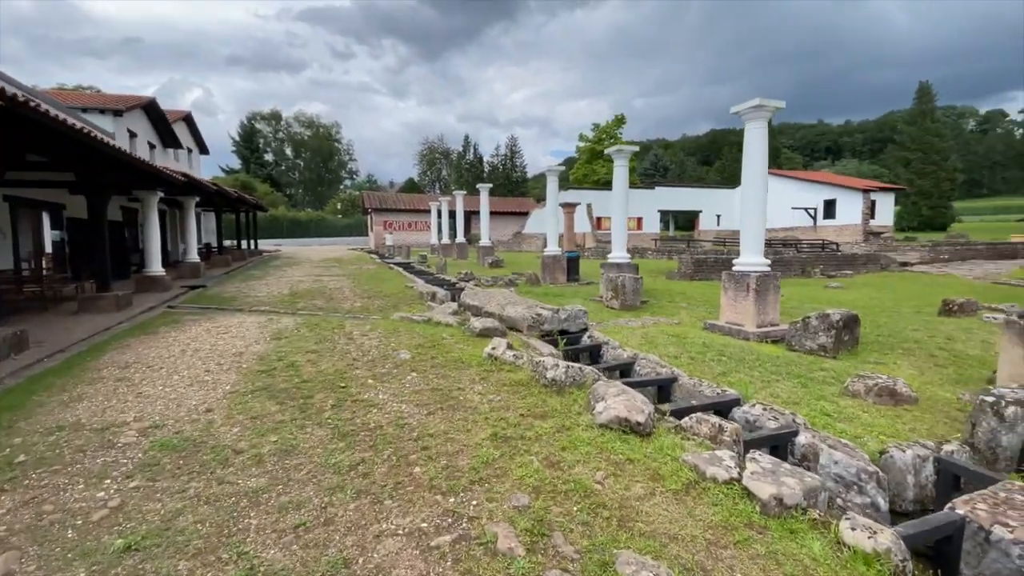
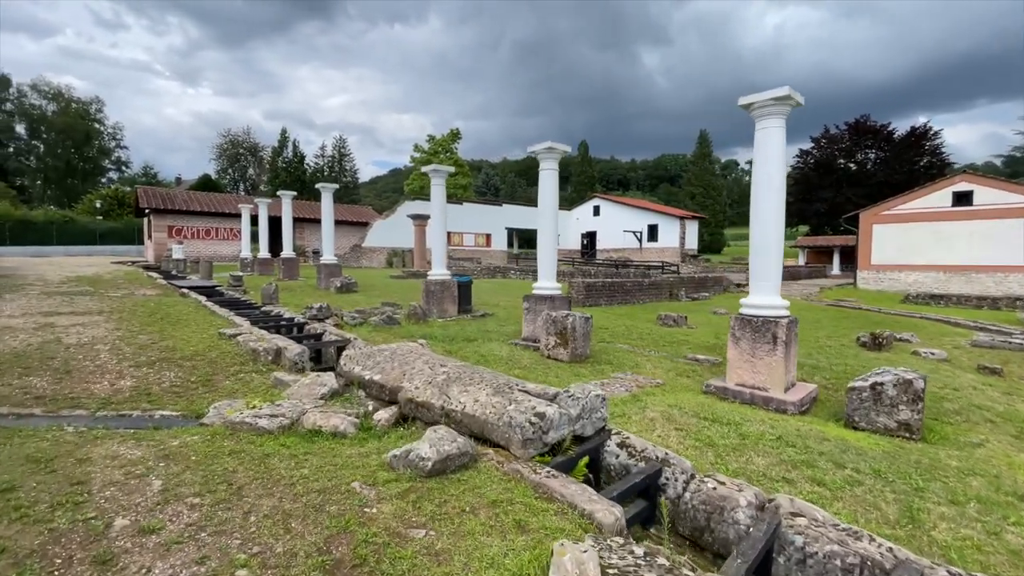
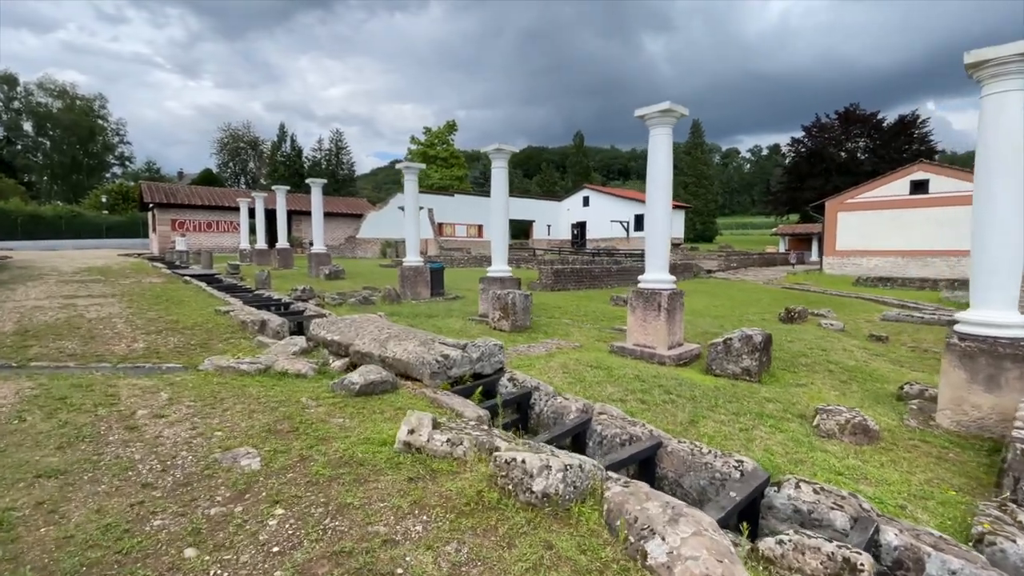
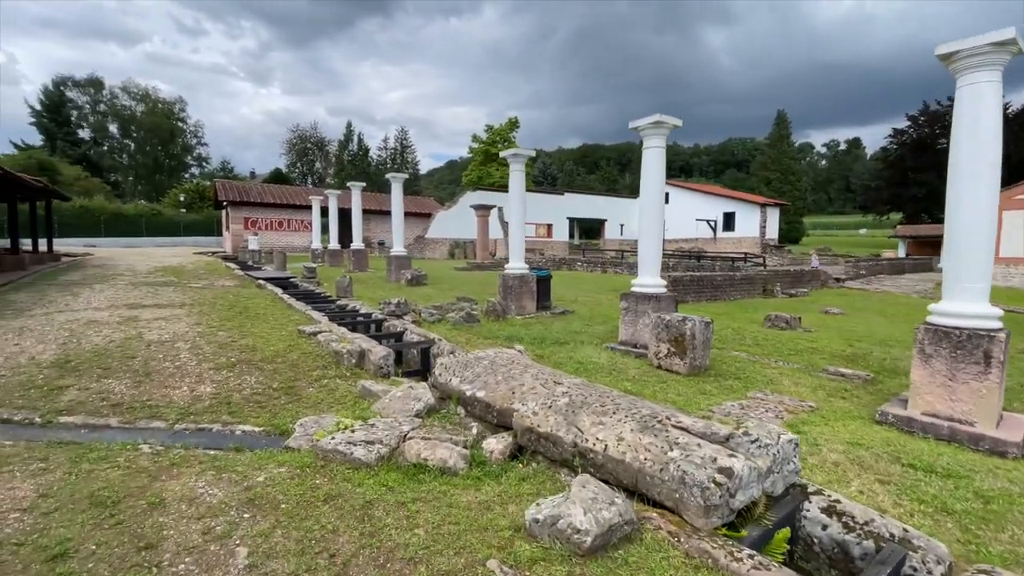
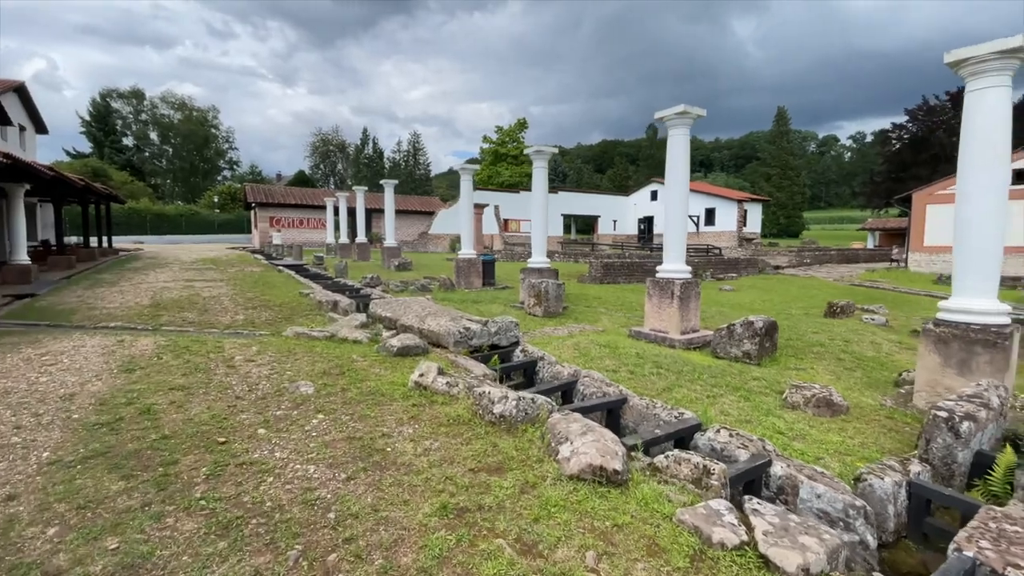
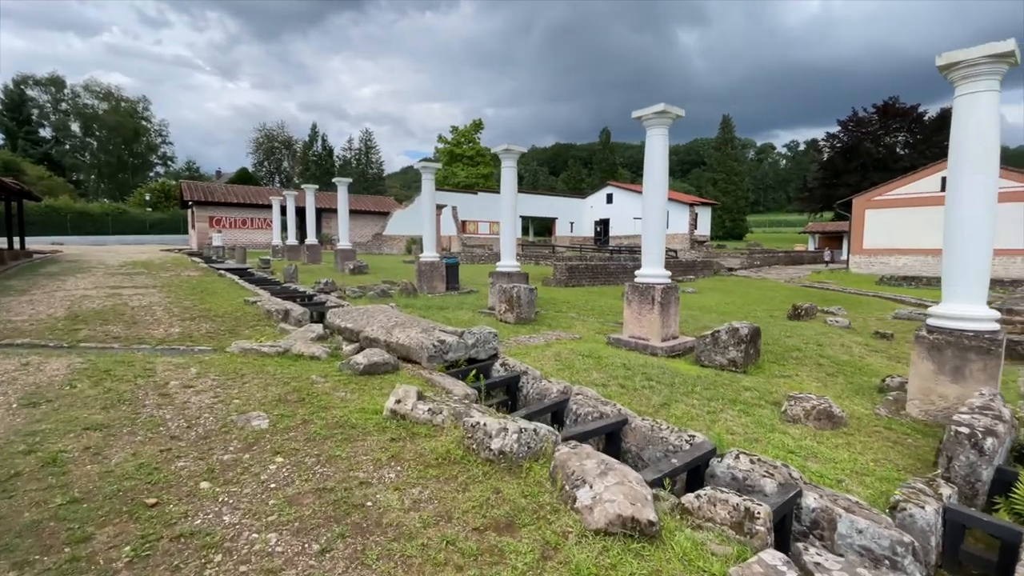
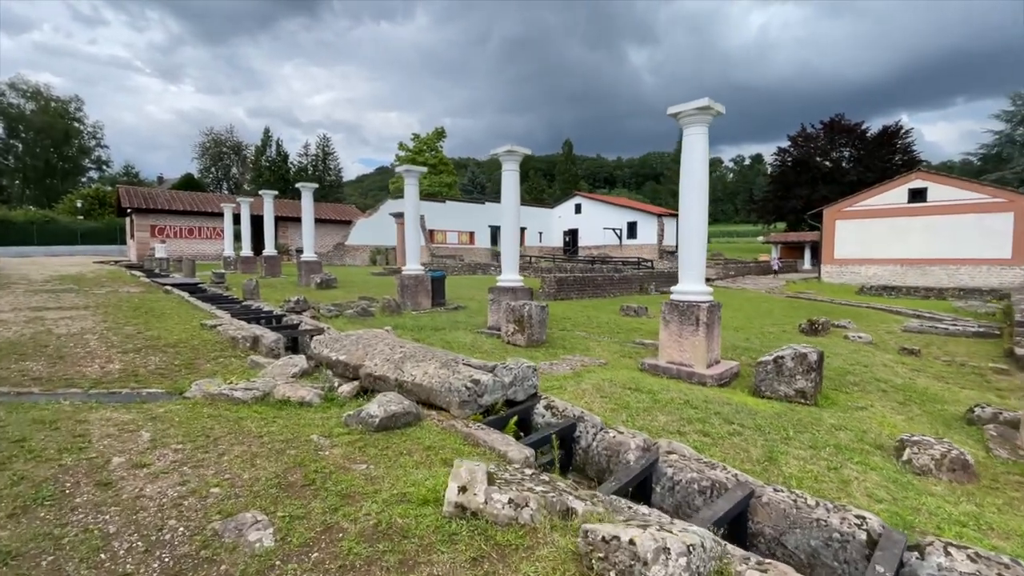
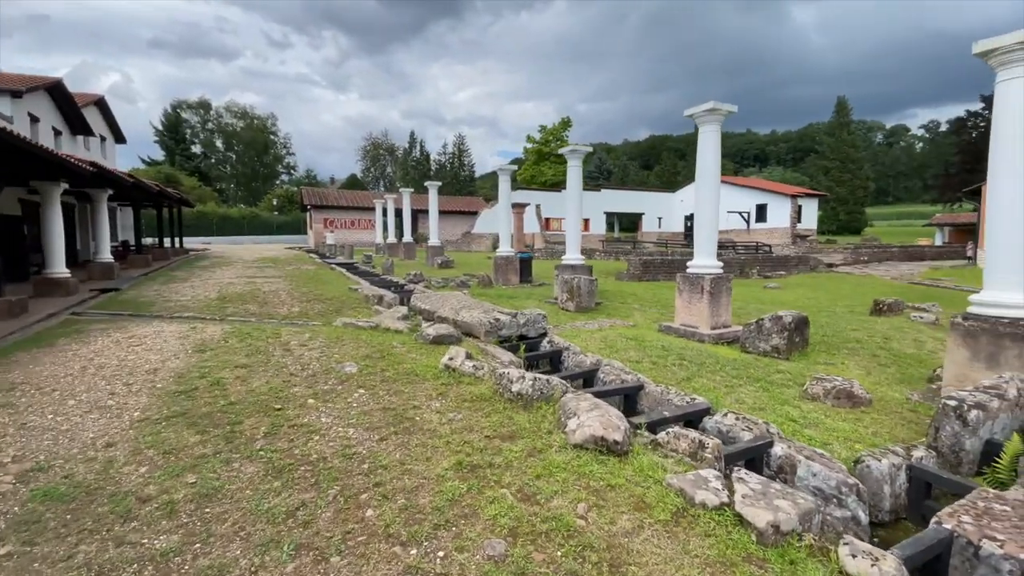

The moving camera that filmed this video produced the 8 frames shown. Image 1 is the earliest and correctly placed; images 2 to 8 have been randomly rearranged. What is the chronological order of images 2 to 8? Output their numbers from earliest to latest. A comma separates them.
8, 5, 6, 3, 7, 2, 4
